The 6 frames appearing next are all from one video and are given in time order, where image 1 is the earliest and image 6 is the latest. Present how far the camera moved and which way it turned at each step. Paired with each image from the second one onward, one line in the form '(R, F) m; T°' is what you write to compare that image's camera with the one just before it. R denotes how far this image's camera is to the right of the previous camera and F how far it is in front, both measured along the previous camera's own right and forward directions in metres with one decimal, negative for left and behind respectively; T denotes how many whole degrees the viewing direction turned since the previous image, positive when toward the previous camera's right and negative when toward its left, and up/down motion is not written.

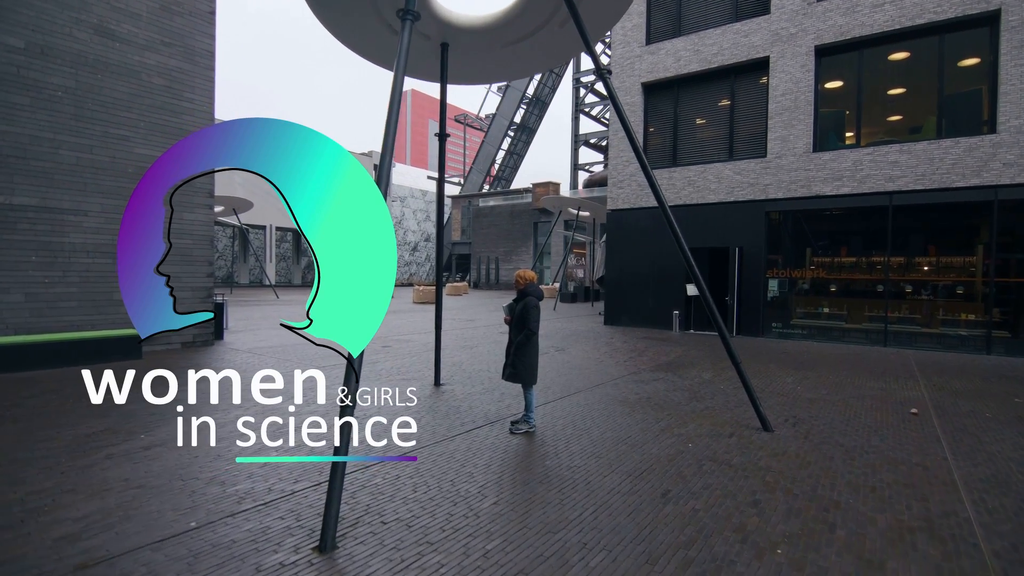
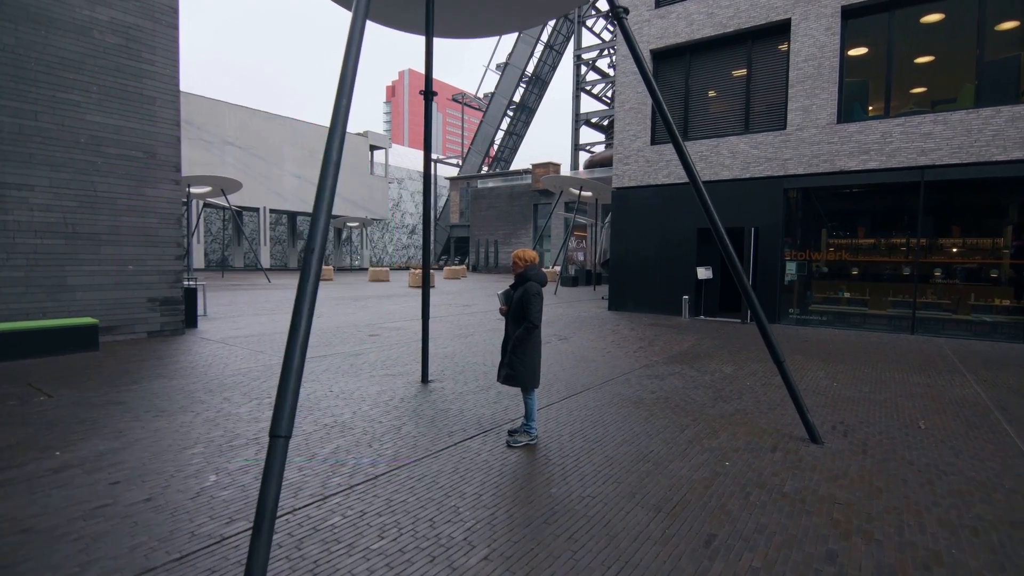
(0.0, +1.0) m; 0°
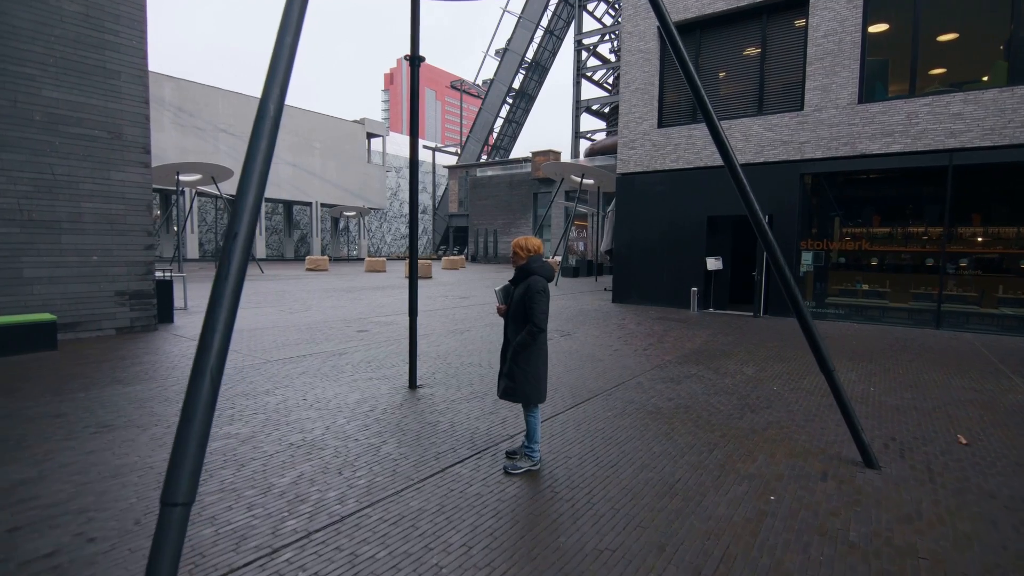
(0.0, +0.8) m; 0°
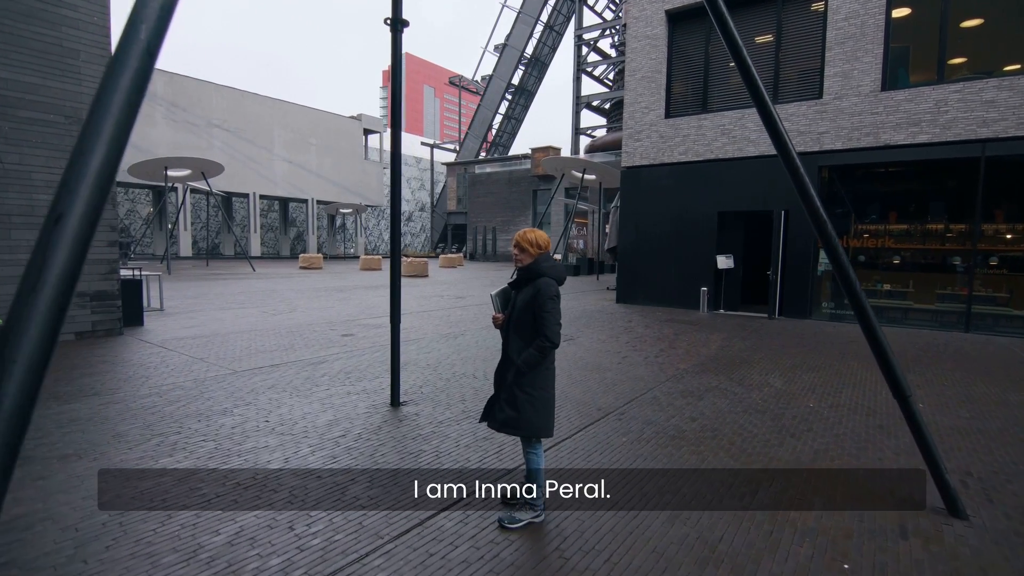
(0.0, +0.8) m; 0°
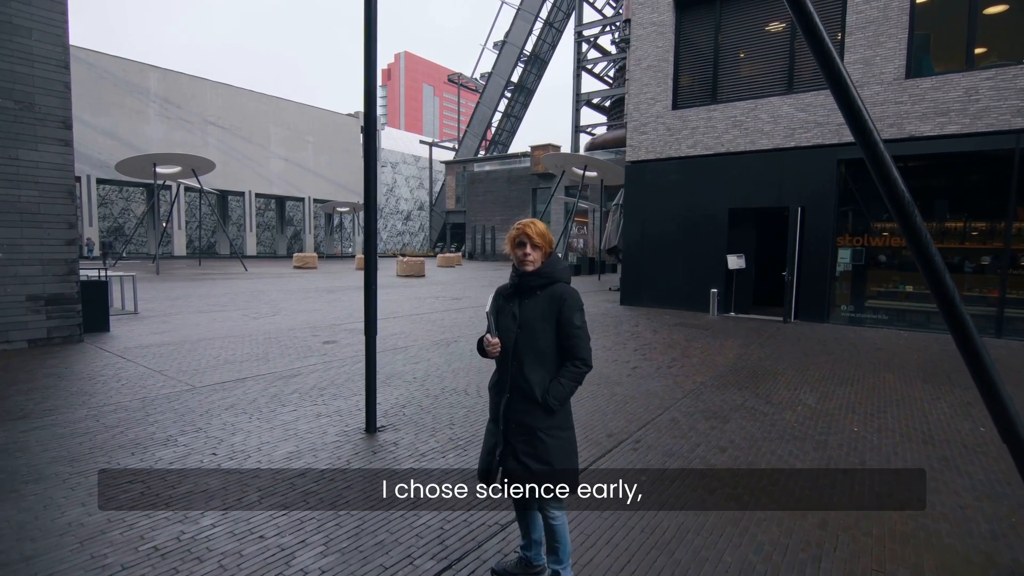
(0.0, +0.7) m; 0°
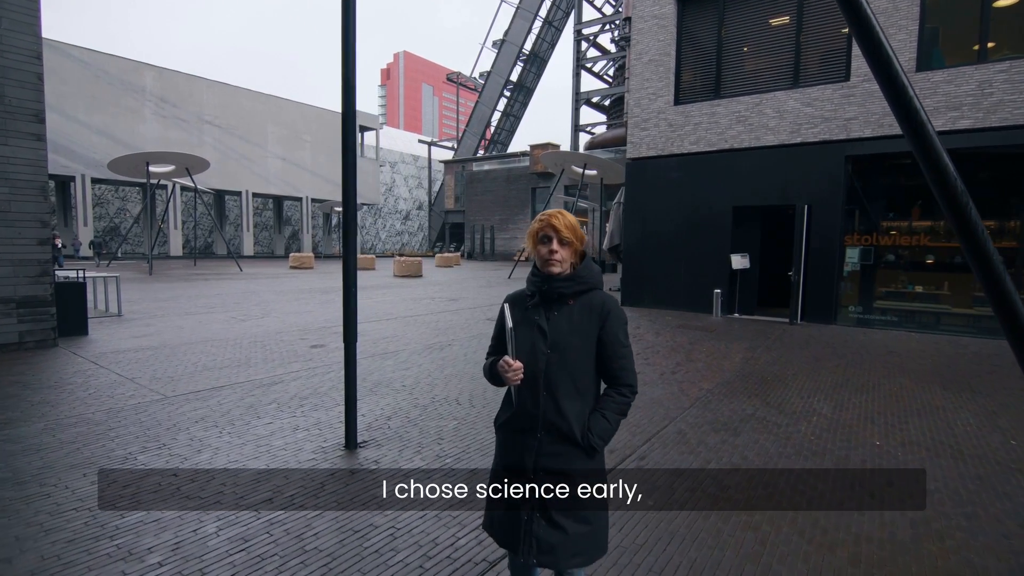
(0.0, +0.4) m; 0°
